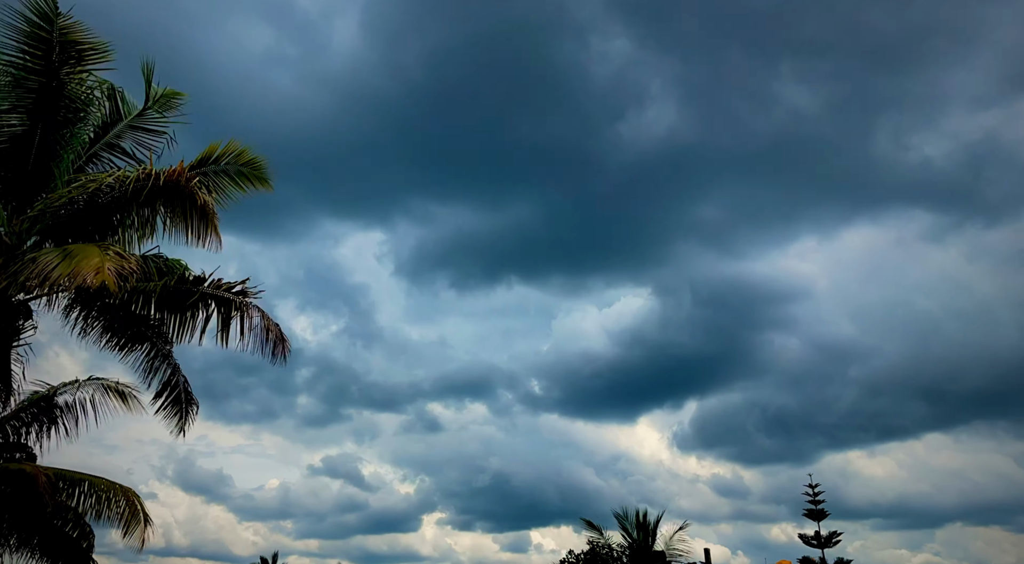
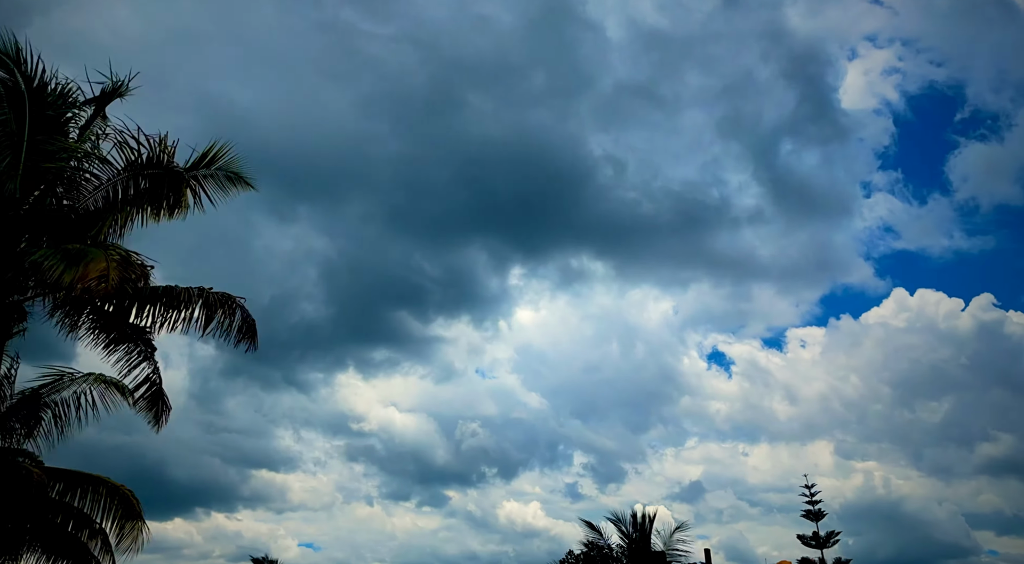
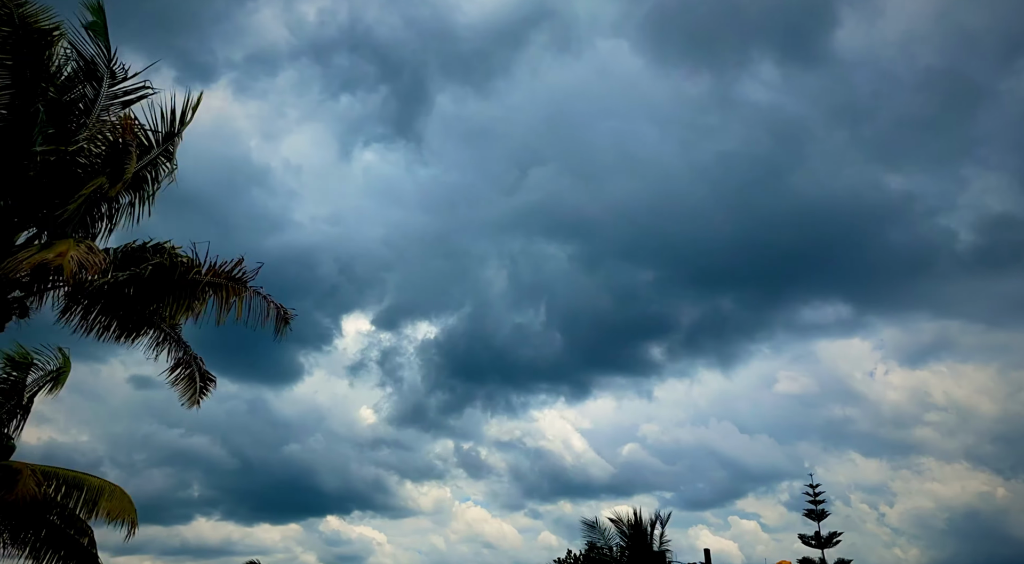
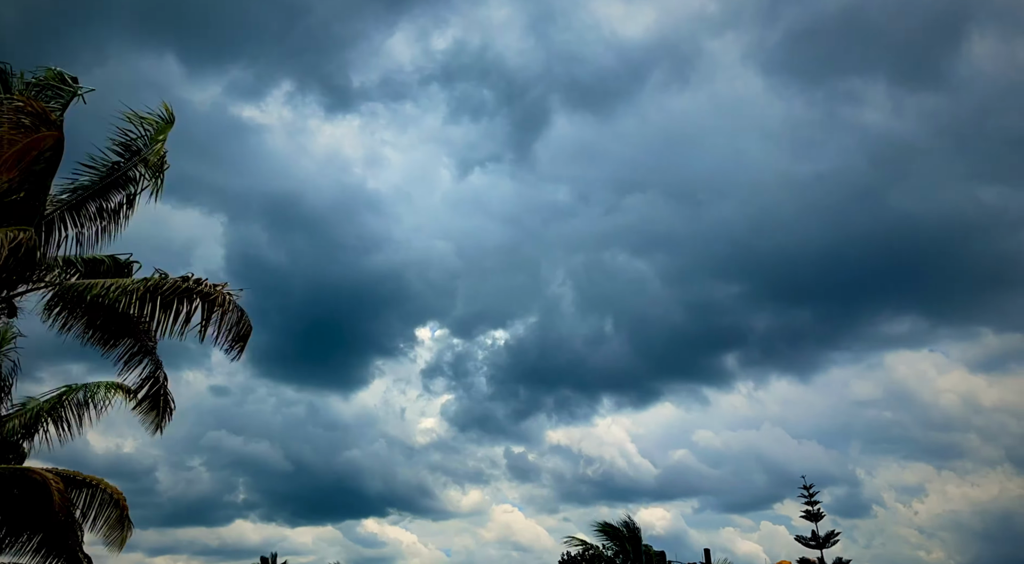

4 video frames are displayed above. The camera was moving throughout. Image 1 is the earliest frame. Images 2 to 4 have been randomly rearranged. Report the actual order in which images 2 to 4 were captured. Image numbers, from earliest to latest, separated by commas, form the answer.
4, 3, 2
